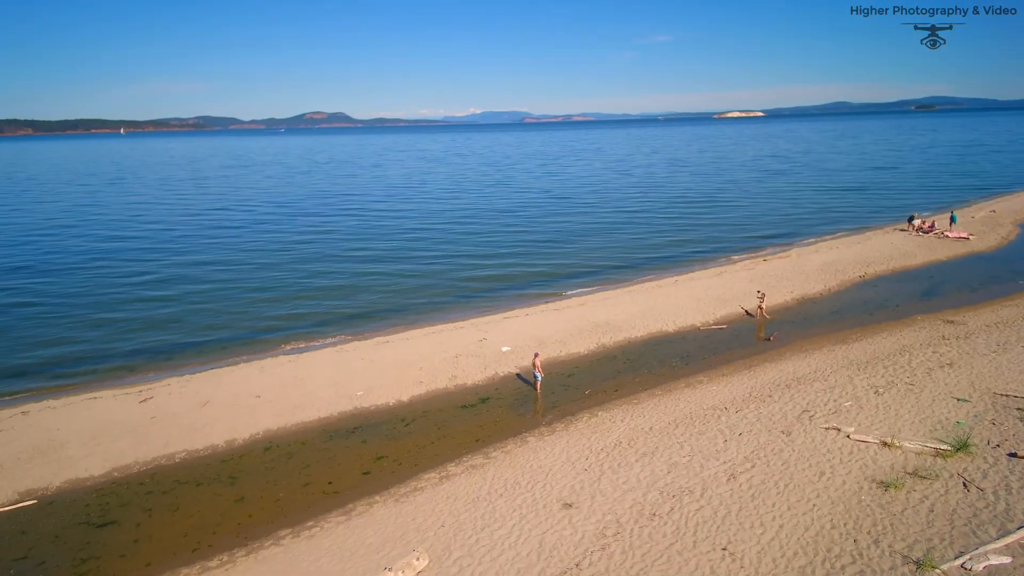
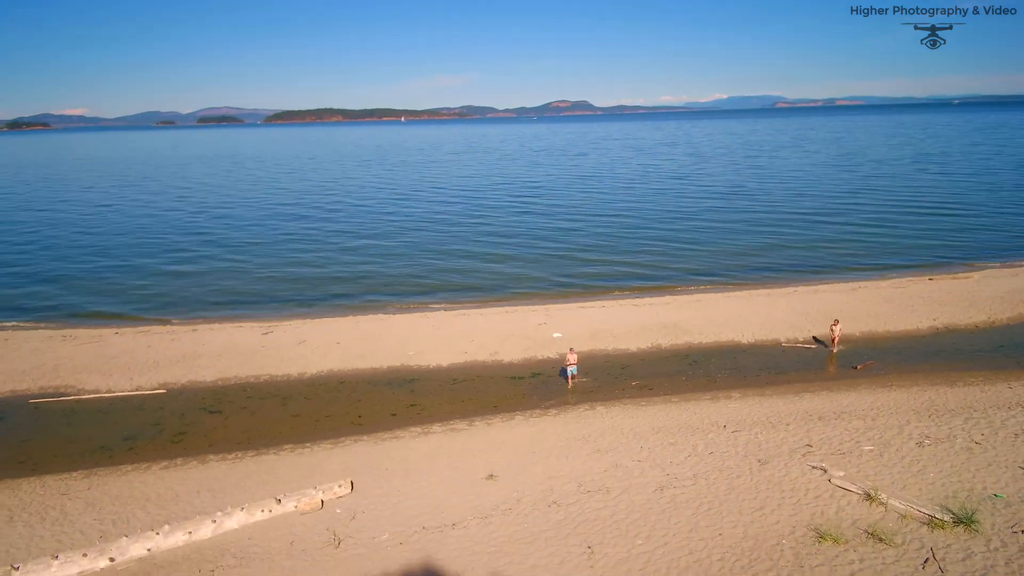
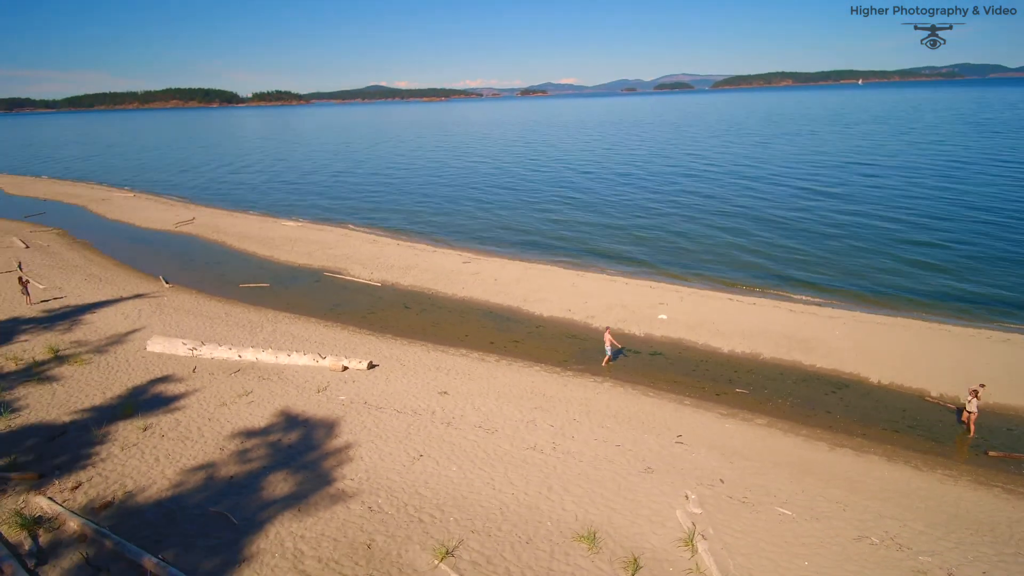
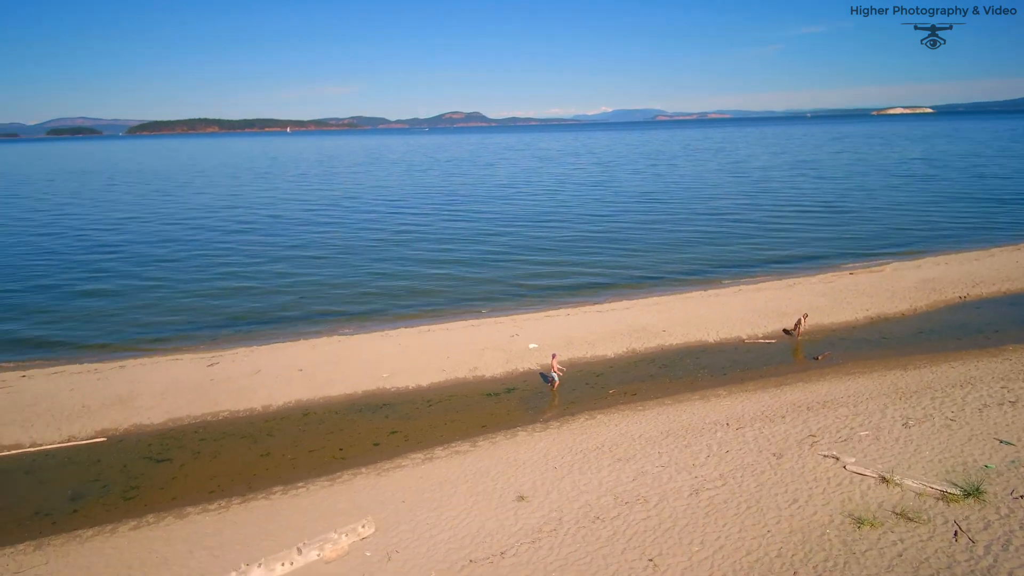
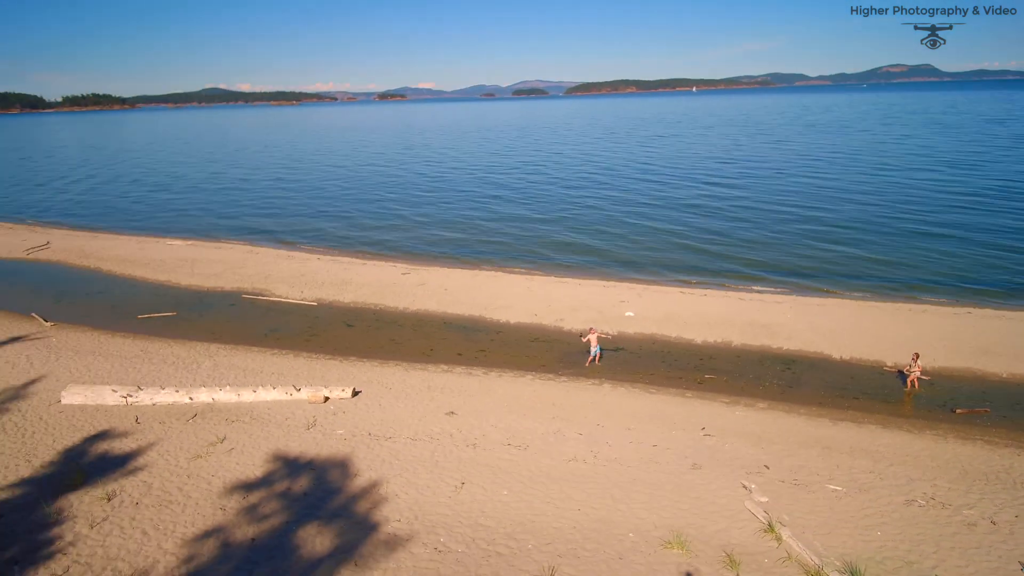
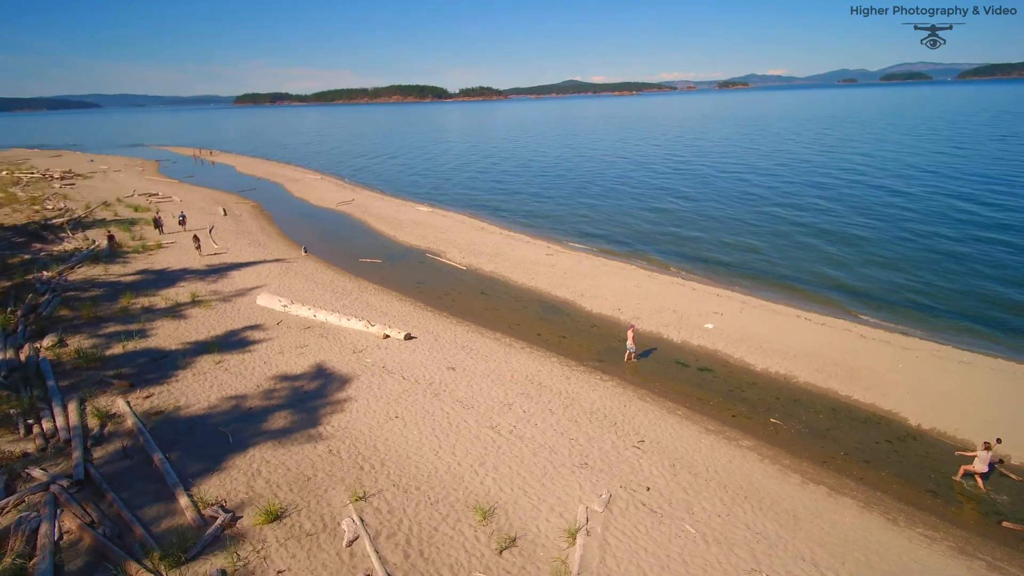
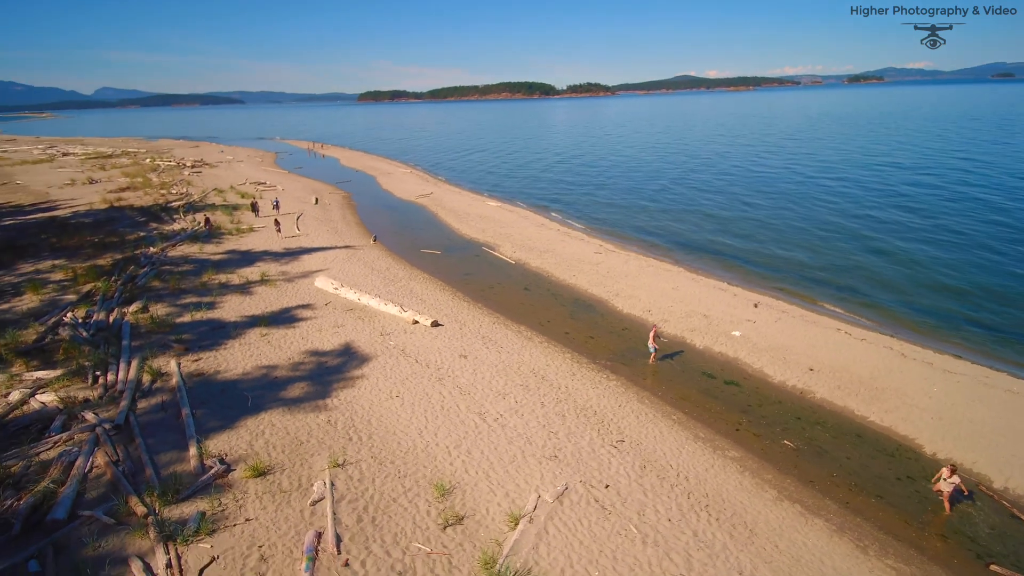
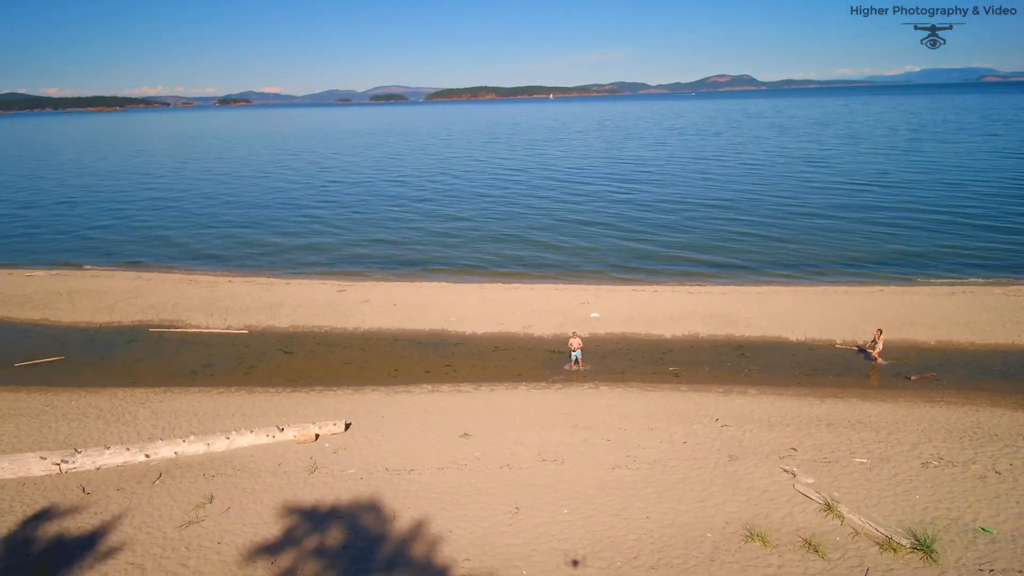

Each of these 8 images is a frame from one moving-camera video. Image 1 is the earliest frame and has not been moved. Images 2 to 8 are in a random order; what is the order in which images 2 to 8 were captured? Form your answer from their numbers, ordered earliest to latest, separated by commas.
4, 2, 8, 5, 3, 6, 7
